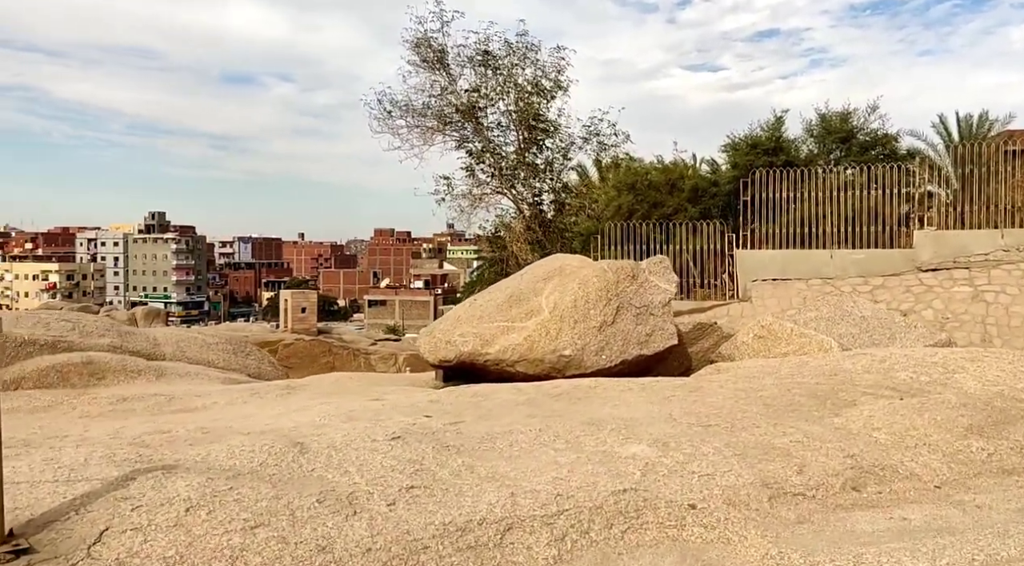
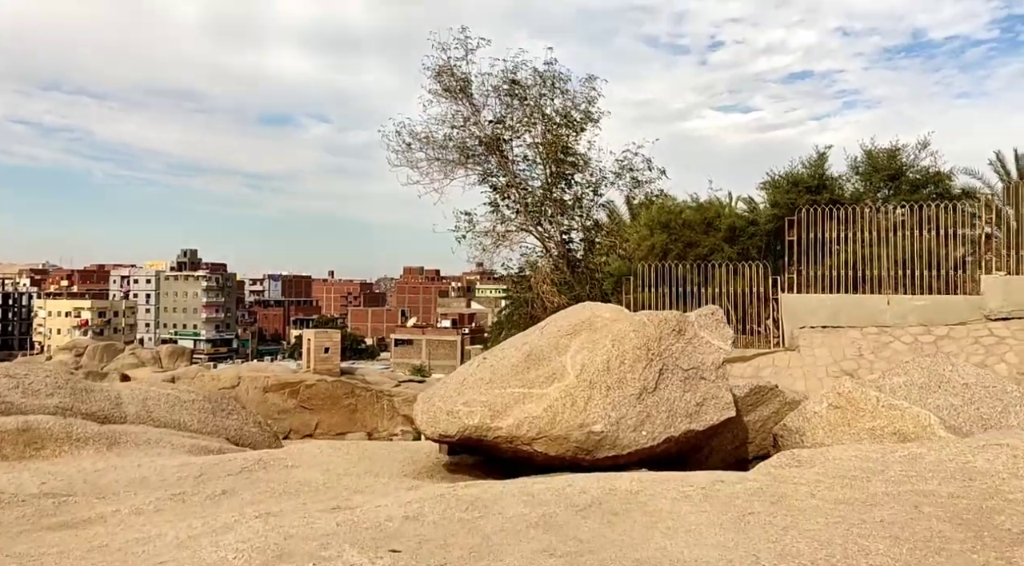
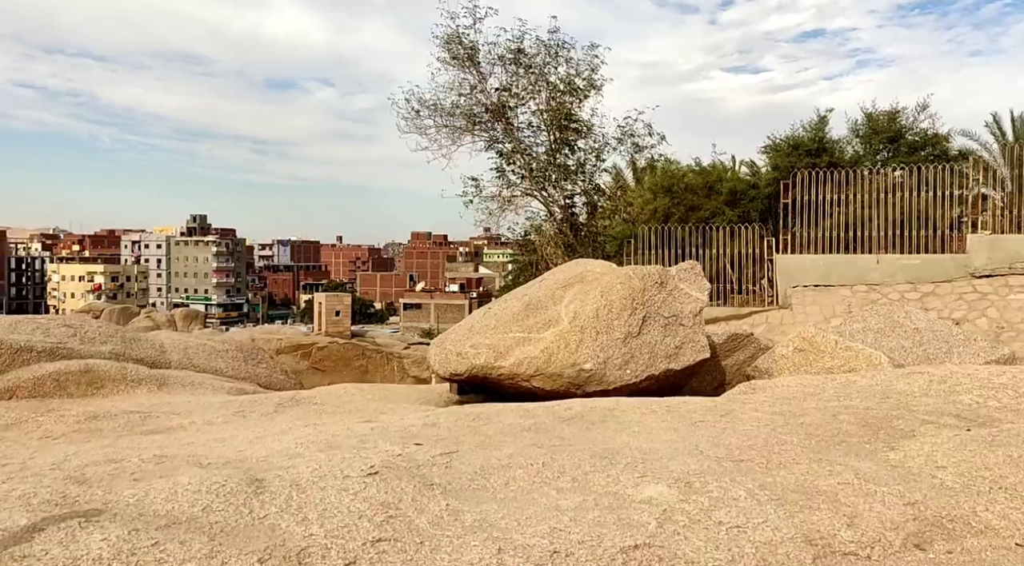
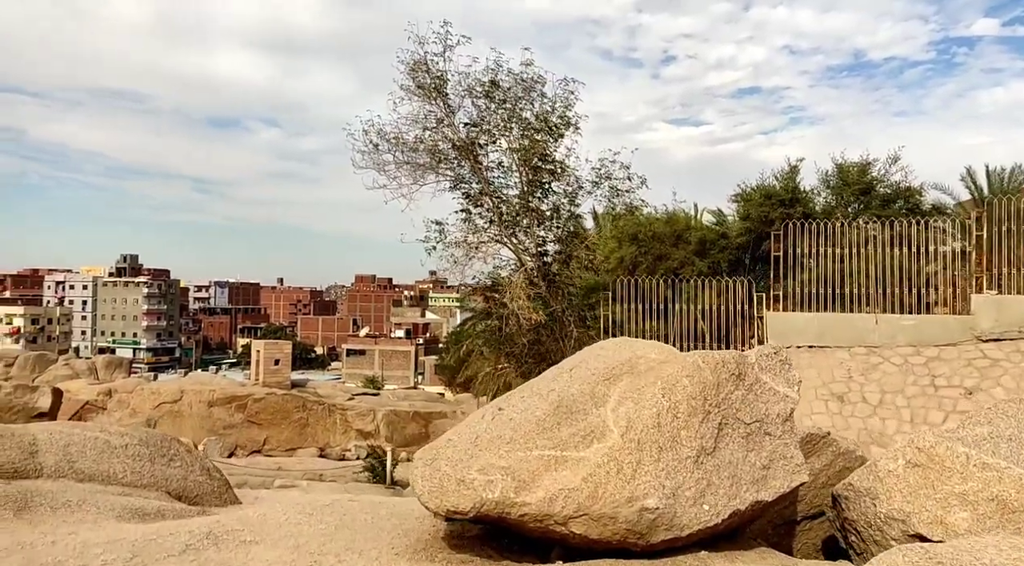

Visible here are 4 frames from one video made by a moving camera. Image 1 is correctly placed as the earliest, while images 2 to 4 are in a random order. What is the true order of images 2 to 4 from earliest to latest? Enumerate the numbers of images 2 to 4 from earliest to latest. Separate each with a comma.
3, 2, 4
